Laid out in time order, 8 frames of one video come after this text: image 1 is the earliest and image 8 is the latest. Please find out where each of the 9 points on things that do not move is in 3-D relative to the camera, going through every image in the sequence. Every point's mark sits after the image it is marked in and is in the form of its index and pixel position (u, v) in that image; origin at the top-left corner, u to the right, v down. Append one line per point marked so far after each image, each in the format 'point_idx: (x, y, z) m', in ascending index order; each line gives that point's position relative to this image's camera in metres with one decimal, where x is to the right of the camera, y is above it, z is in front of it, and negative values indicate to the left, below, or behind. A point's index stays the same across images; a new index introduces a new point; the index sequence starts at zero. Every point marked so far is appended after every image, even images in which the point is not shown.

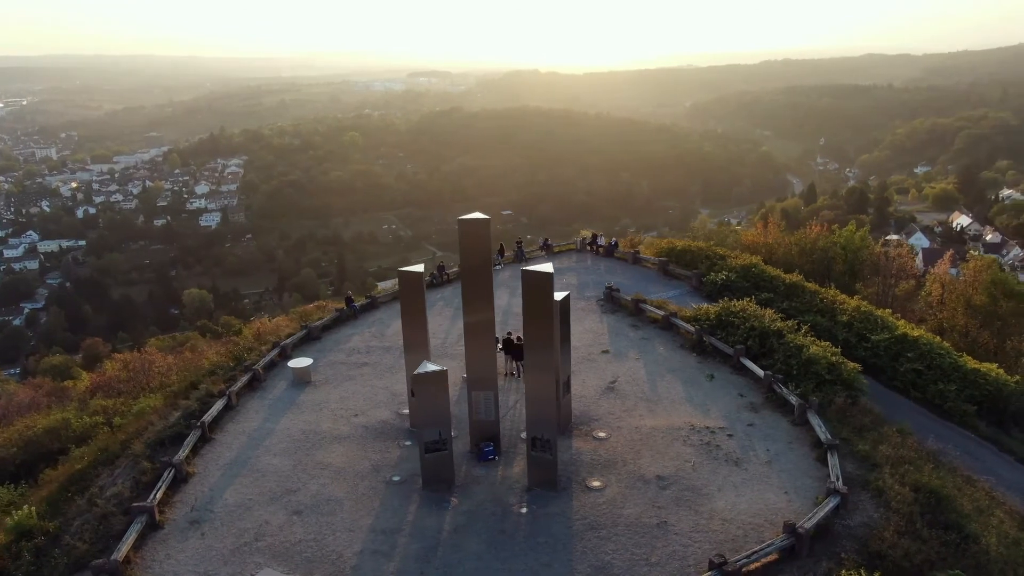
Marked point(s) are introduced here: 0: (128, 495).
0: (-5.8, -3.1, +11.9) m
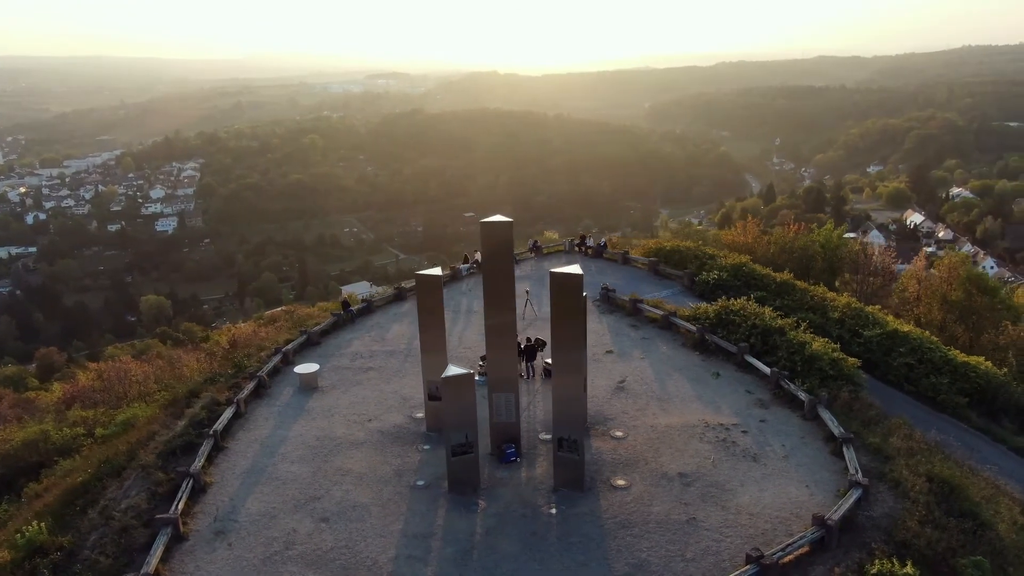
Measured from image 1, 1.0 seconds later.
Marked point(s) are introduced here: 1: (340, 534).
0: (-5.4, -3.2, +11.6) m
1: (-2.4, -3.4, +10.8) m
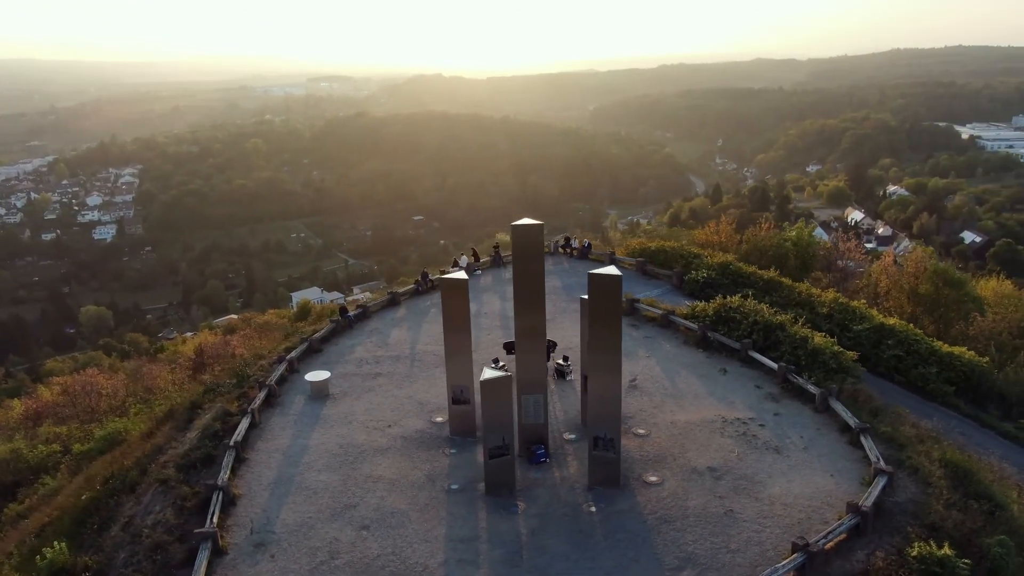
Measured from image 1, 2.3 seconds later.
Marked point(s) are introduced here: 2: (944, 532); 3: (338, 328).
0: (-4.8, -3.4, +11.4) m
1: (-1.8, -3.4, +10.7) m
2: (+5.7, -3.2, +10.4) m
3: (-4.1, -0.9, +18.4) m
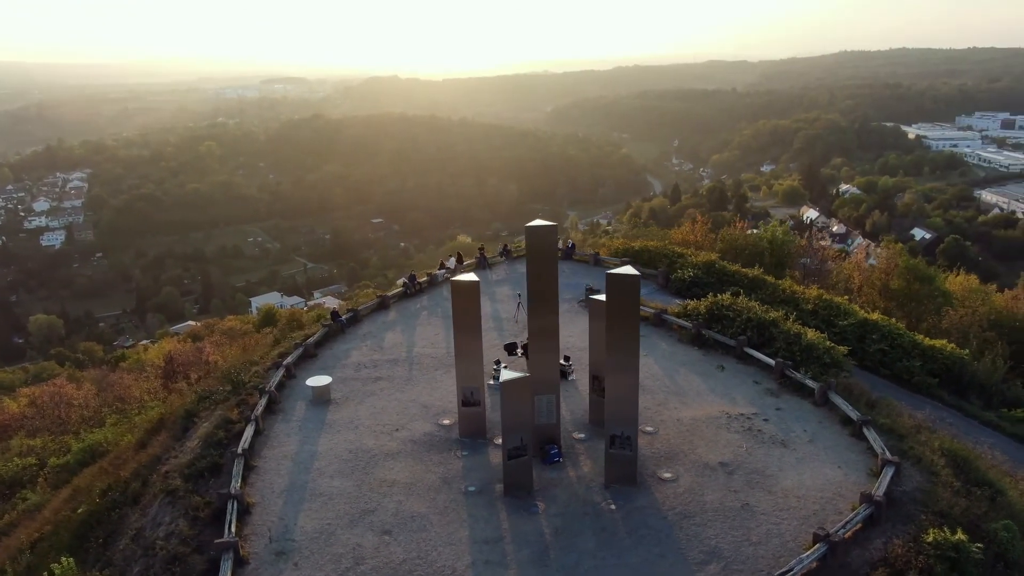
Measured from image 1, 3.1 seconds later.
0: (-4.5, -3.4, +11.1) m
1: (-1.4, -3.5, +10.7) m
2: (+6.0, -3.1, +10.8) m
3: (-4.2, -1.0, +18.2) m
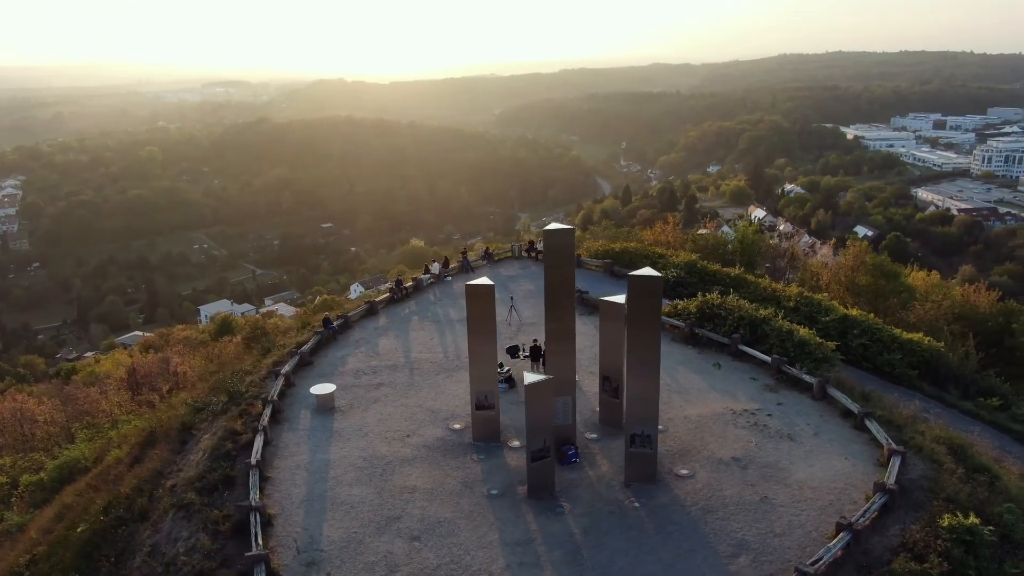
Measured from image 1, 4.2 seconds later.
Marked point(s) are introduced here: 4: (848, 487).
0: (-4.1, -3.6, +10.9) m
1: (-1.0, -3.5, +10.7) m
2: (+6.4, -3.1, +11.3) m
3: (-4.3, -1.2, +18.0) m
4: (+5.0, -3.0, +11.8) m
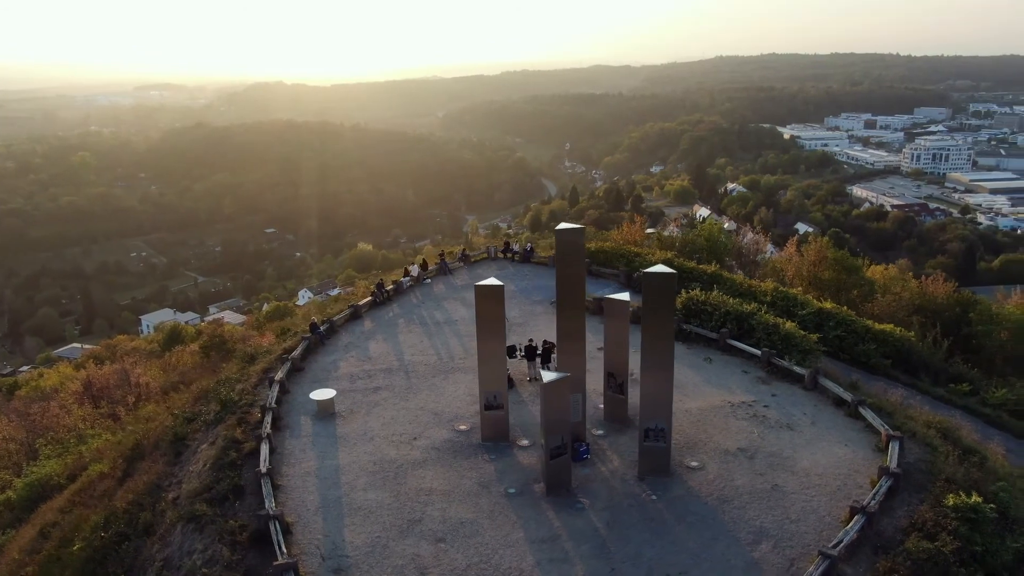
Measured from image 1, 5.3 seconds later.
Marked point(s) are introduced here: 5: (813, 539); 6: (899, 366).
0: (-3.8, -3.7, +10.7) m
1: (-0.6, -3.6, +10.7) m
2: (+6.7, -2.9, +11.8) m
3: (-4.5, -1.3, +17.8) m
4: (+5.3, -2.9, +12.2) m
5: (+4.1, -3.4, +10.7) m
6: (+9.4, -1.9, +19.1) m
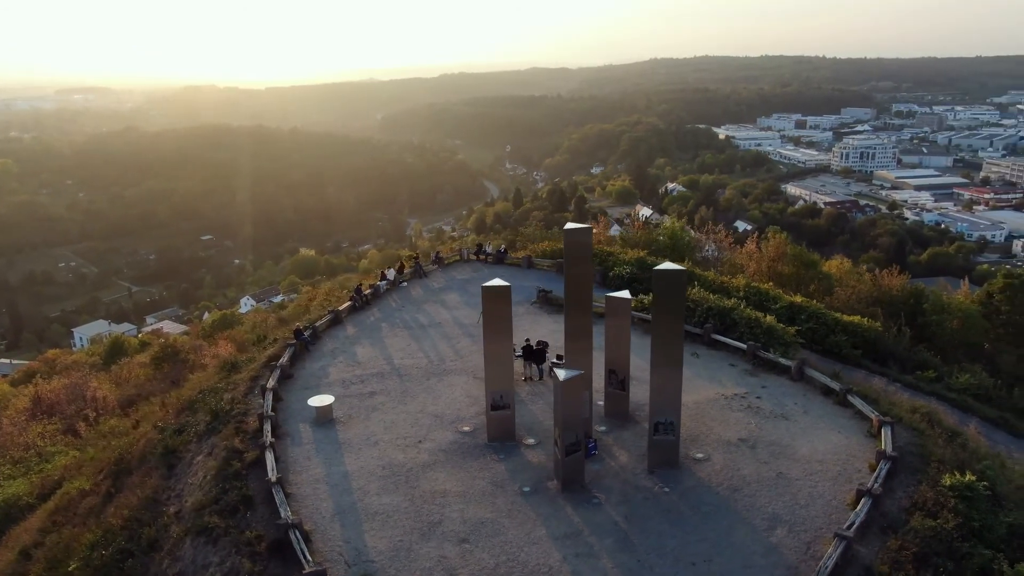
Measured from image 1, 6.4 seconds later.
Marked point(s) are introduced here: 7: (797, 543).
0: (-3.4, -3.7, +10.5) m
1: (-0.3, -3.6, +10.8) m
2: (+6.9, -2.8, +12.5) m
3: (-4.8, -1.4, +17.5) m
4: (+5.5, -2.7, +12.8) m
5: (+4.4, -3.3, +11.1) m
6: (+9.0, -1.7, +20.0) m
7: (+3.9, -3.5, +10.7) m
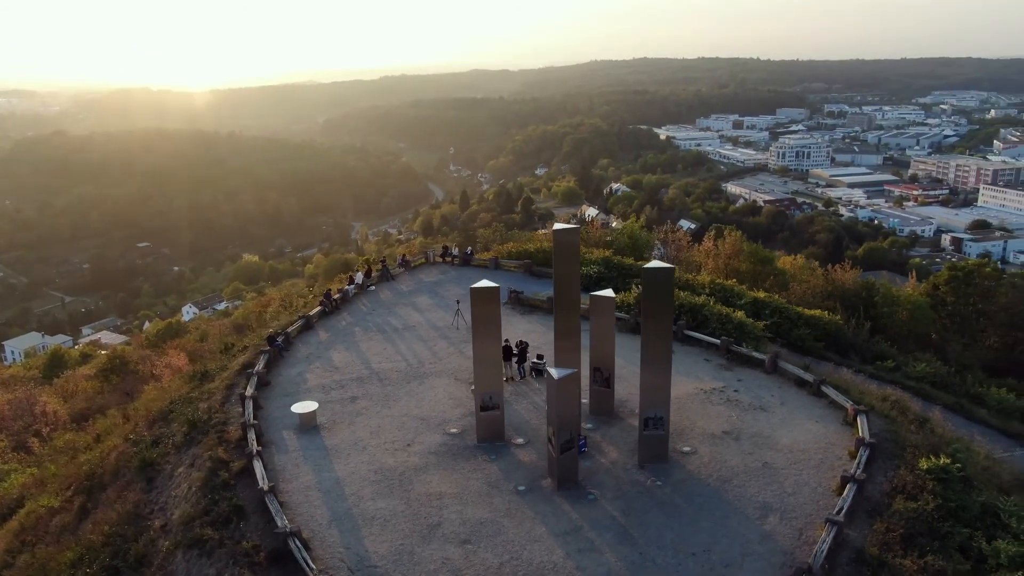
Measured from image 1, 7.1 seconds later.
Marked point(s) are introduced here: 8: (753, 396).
0: (-3.4, -3.8, +10.4) m
1: (-0.3, -3.6, +10.8) m
2: (+6.8, -2.7, +13.1) m
3: (-5.2, -1.5, +17.3) m
4: (+5.3, -2.6, +13.2) m
5: (+4.4, -3.2, +11.5) m
6: (+8.3, -1.6, +20.7) m
7: (+3.9, -3.4, +11.1) m
8: (+4.6, -2.1, +15.2) m
